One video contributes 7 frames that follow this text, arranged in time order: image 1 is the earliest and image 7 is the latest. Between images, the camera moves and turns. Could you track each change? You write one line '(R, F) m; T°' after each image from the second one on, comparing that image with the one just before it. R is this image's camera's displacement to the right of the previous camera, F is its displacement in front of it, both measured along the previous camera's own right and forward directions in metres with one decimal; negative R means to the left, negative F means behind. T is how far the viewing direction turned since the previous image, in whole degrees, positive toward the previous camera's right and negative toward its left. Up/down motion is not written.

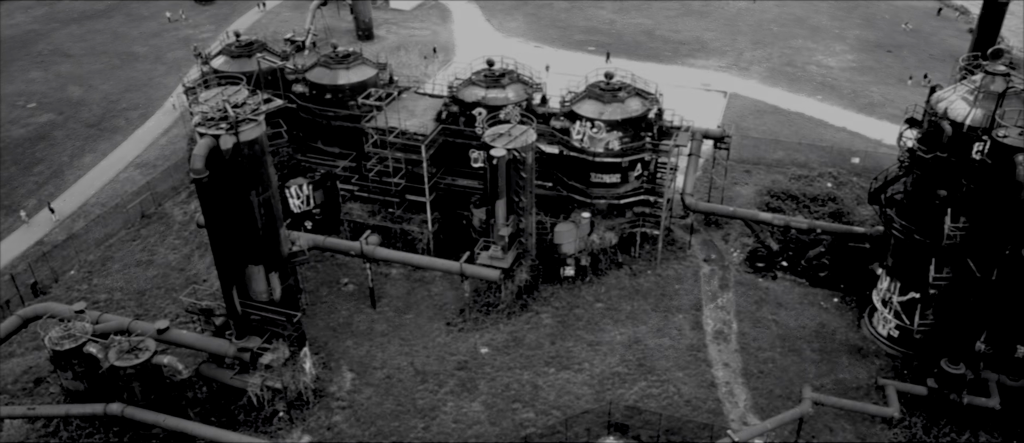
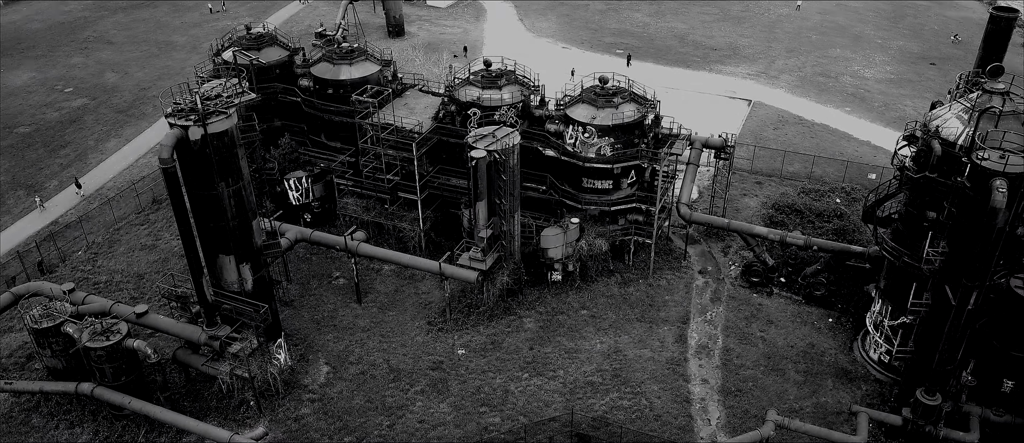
(+3.6, +0.5) m; -4°
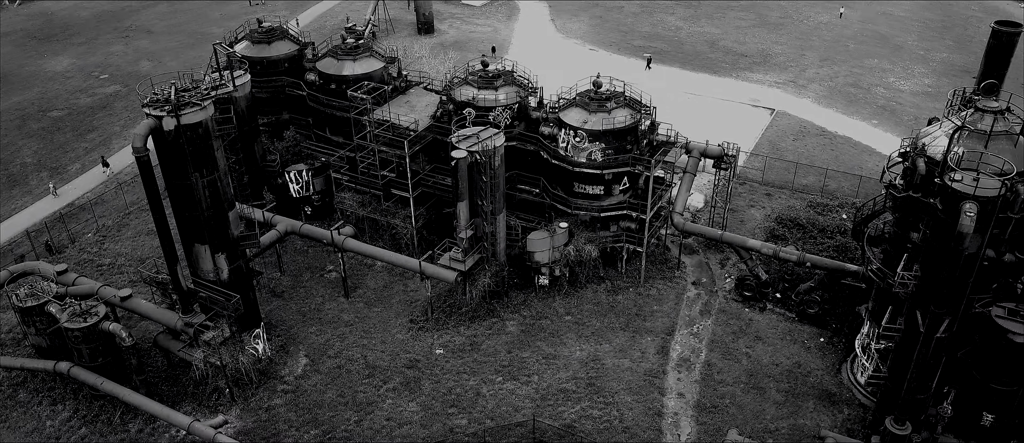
(+3.4, +0.4) m; -4°
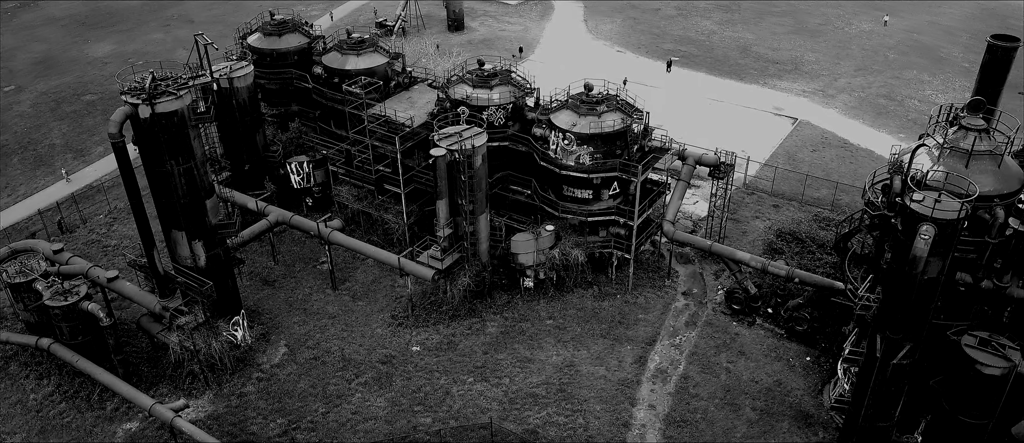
(+3.6, +0.4) m; -4°
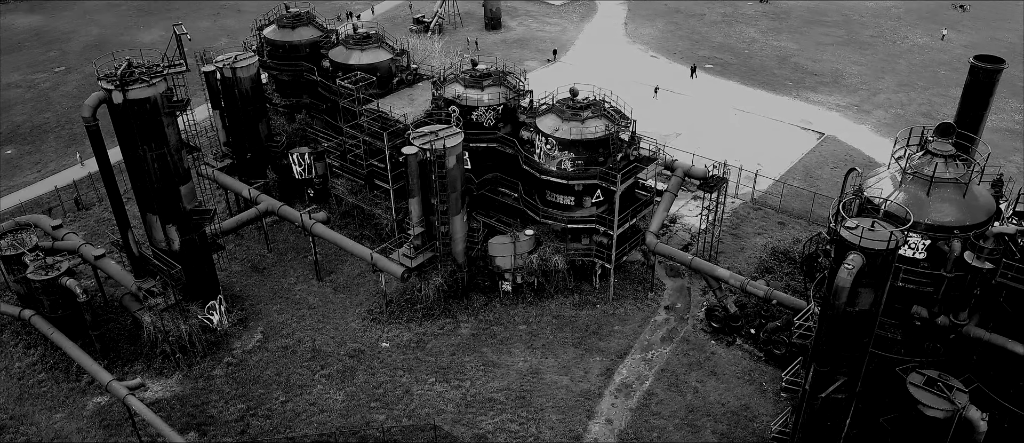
(+4.6, +0.5) m; -5°
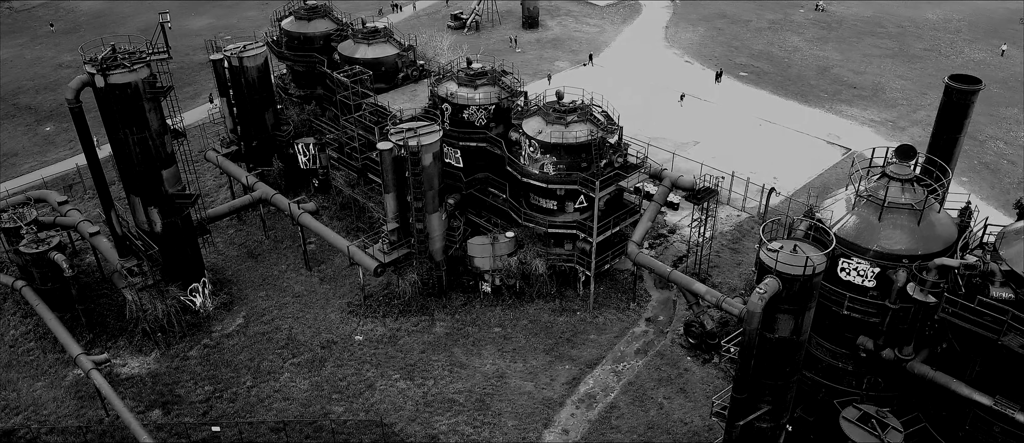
(+4.4, +0.5) m; -5°
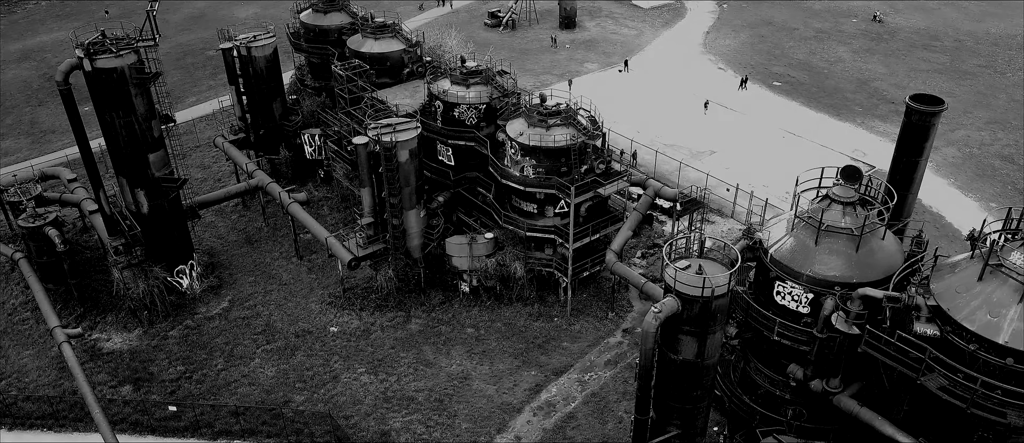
(+4.4, +0.4) m; -5°
